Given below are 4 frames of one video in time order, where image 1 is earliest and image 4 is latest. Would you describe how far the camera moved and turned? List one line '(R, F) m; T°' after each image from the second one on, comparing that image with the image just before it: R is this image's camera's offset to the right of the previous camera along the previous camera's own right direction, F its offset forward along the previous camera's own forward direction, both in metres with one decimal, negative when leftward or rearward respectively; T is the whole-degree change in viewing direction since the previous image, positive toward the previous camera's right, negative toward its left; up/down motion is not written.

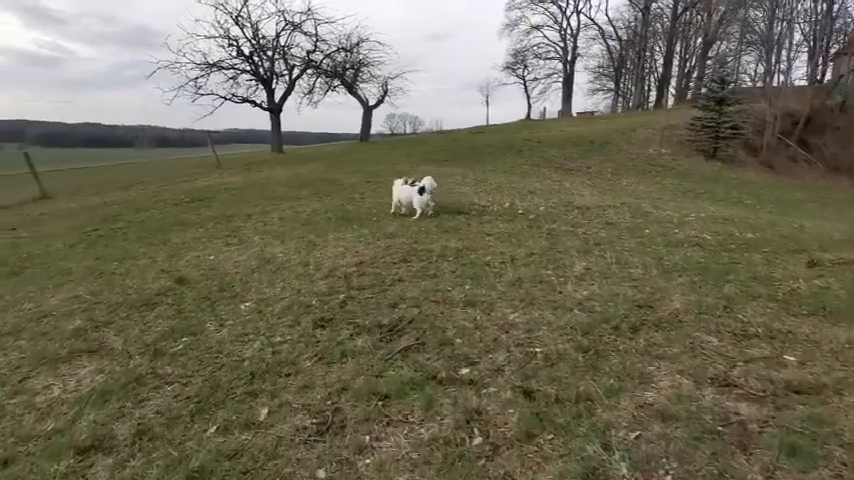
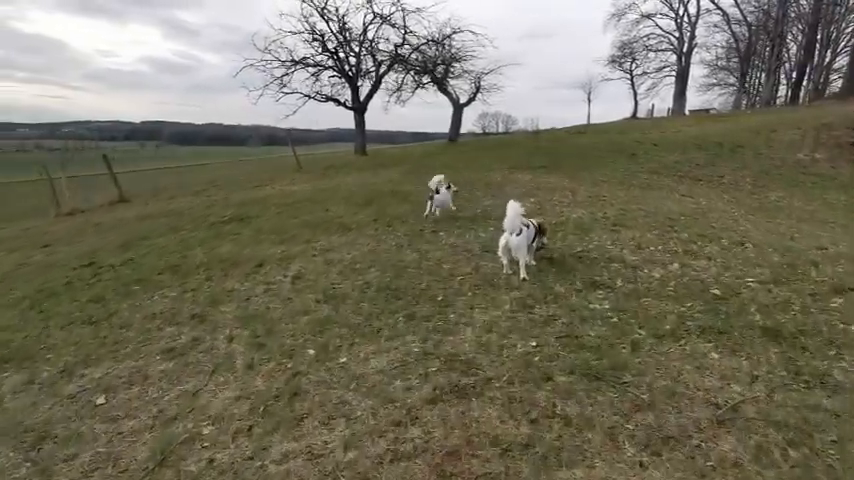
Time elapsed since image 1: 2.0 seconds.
(-0.3, +5.2) m; -10°
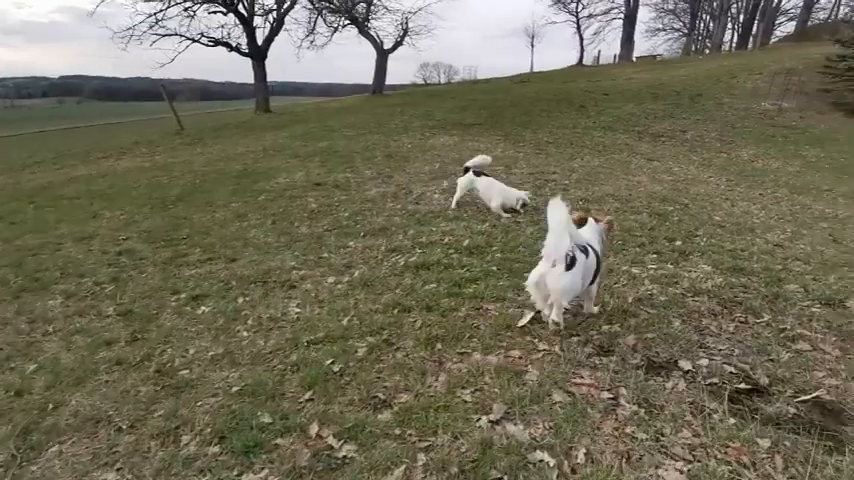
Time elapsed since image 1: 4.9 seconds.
(+2.0, +6.1) m; +5°
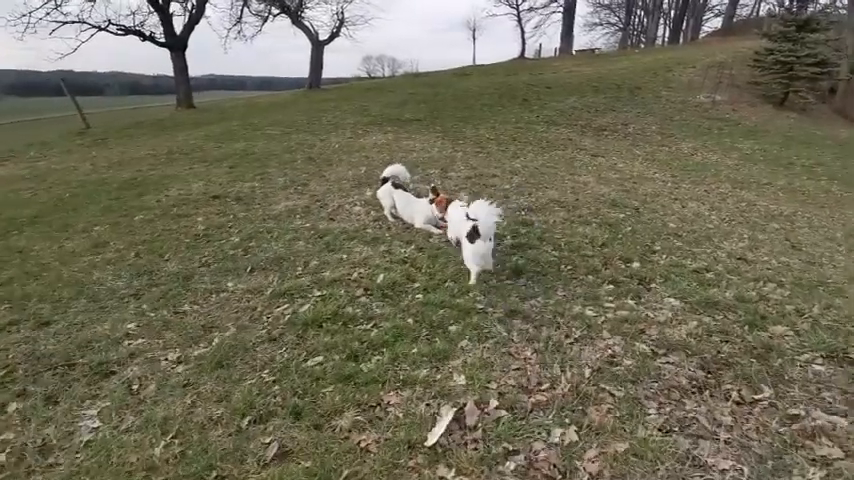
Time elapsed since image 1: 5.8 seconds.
(+0.5, +1.4) m; +5°
